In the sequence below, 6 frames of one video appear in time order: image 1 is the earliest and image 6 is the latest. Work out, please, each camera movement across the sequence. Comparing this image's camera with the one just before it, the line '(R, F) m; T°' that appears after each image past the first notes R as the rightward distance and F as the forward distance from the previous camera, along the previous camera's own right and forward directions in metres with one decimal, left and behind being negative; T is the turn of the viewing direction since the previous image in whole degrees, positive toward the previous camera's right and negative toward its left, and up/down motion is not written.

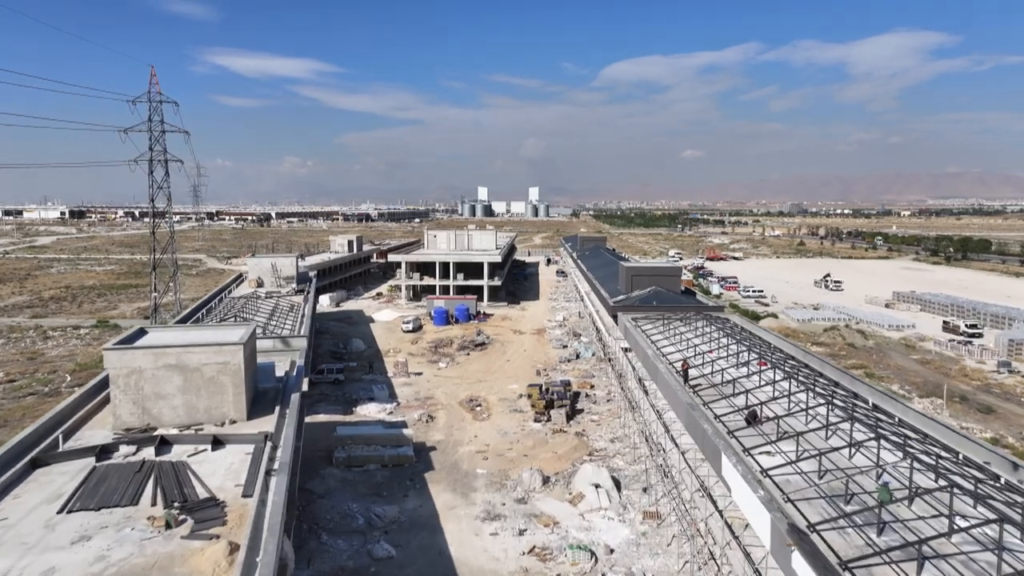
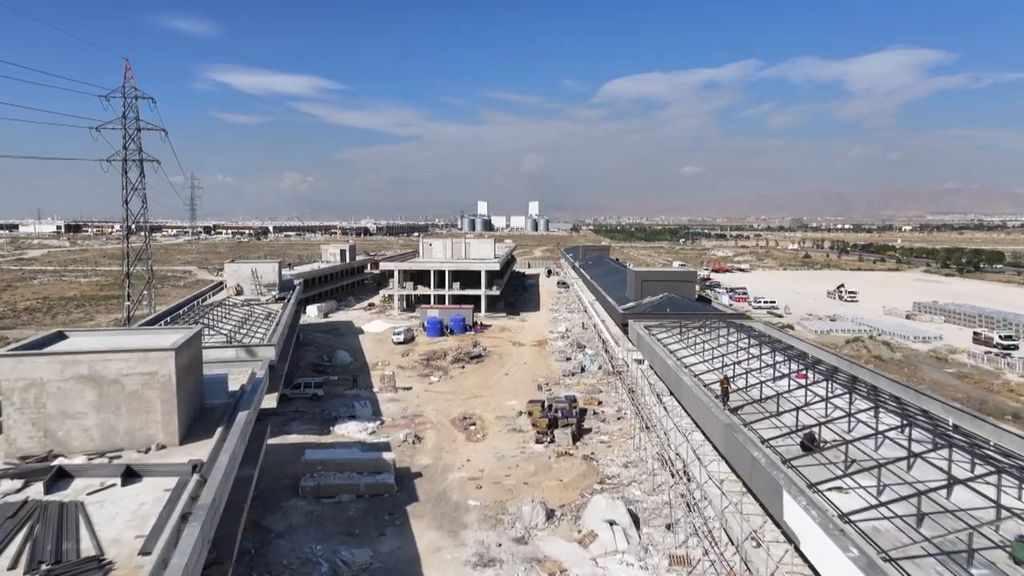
(0.0, +2.4) m; 0°
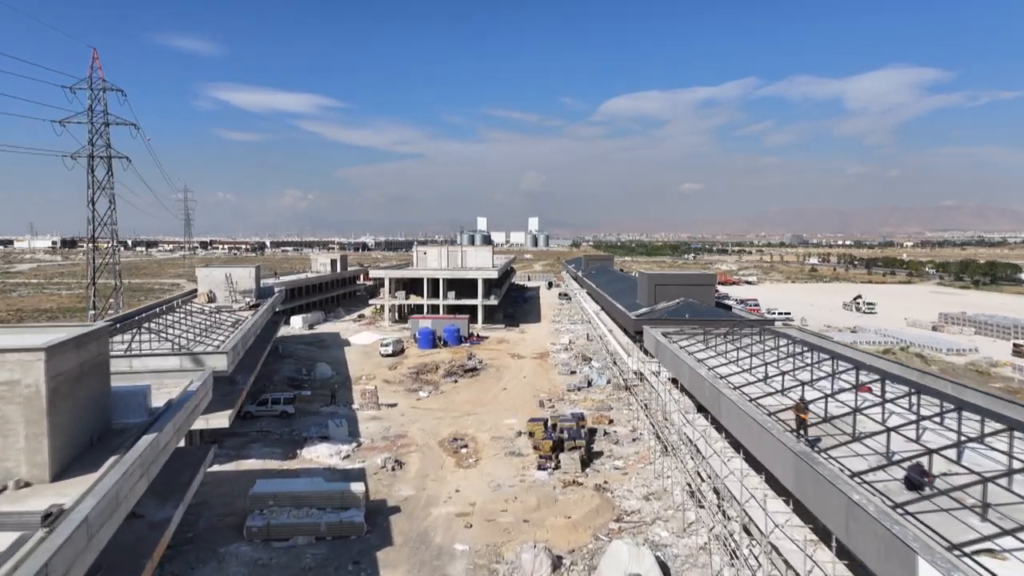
(+0.1, +2.7) m; 0°
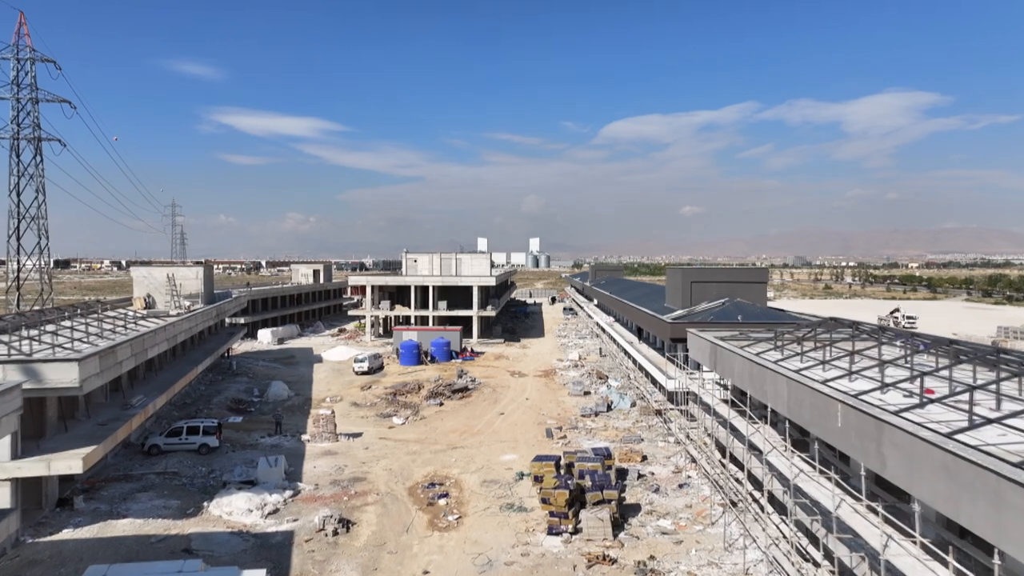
(0.0, +4.9) m; 0°
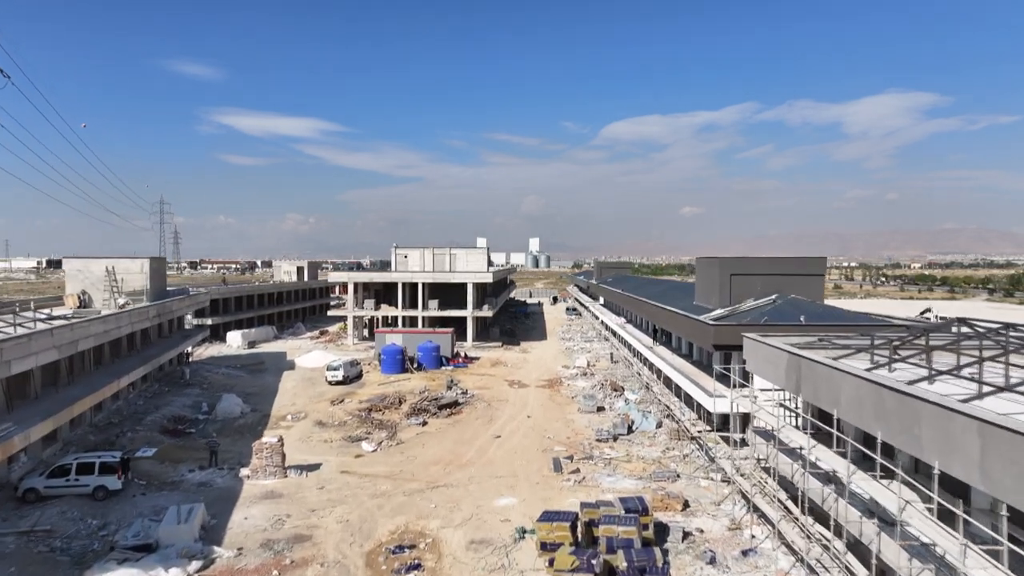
(0.0, +3.6) m; 0°
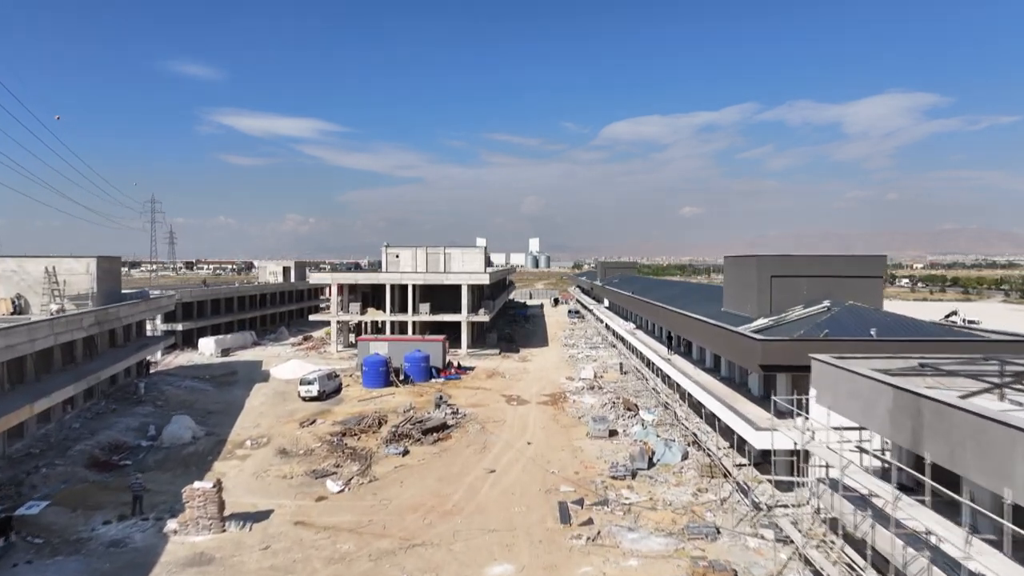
(+0.1, +2.6) m; 0°
